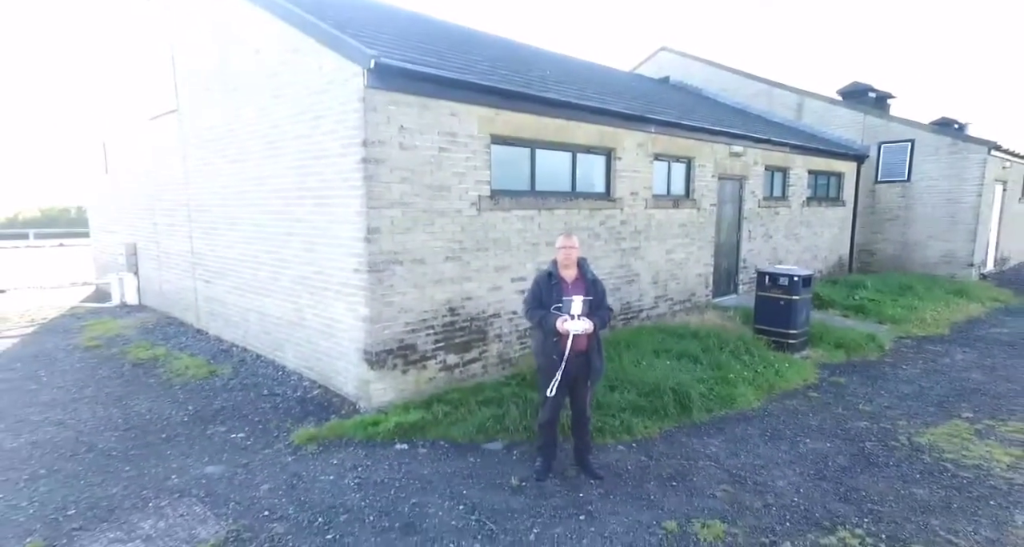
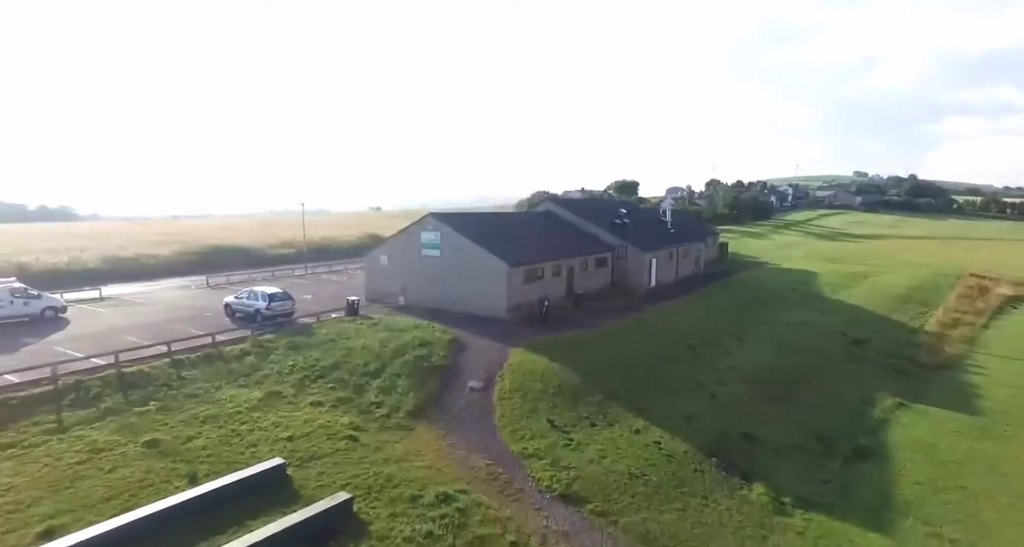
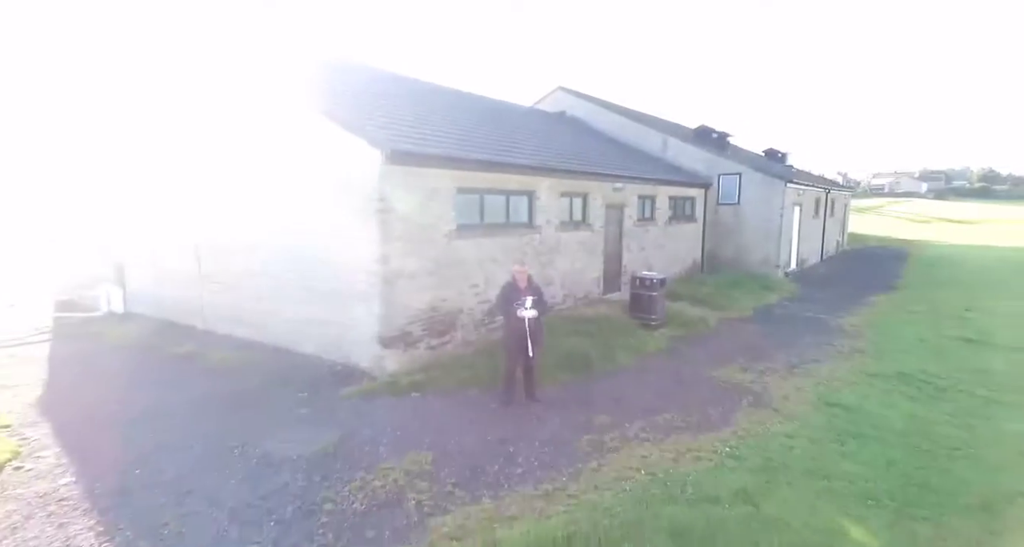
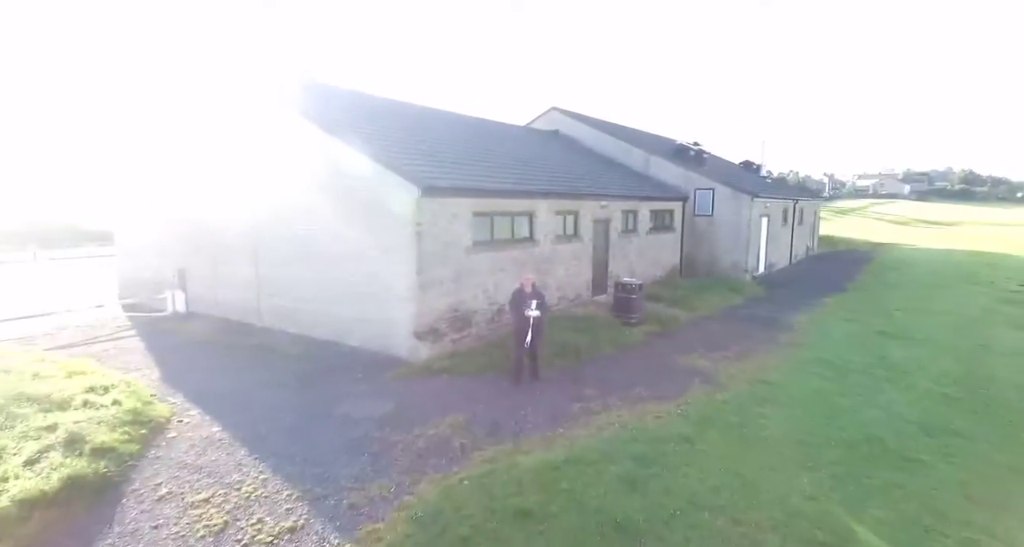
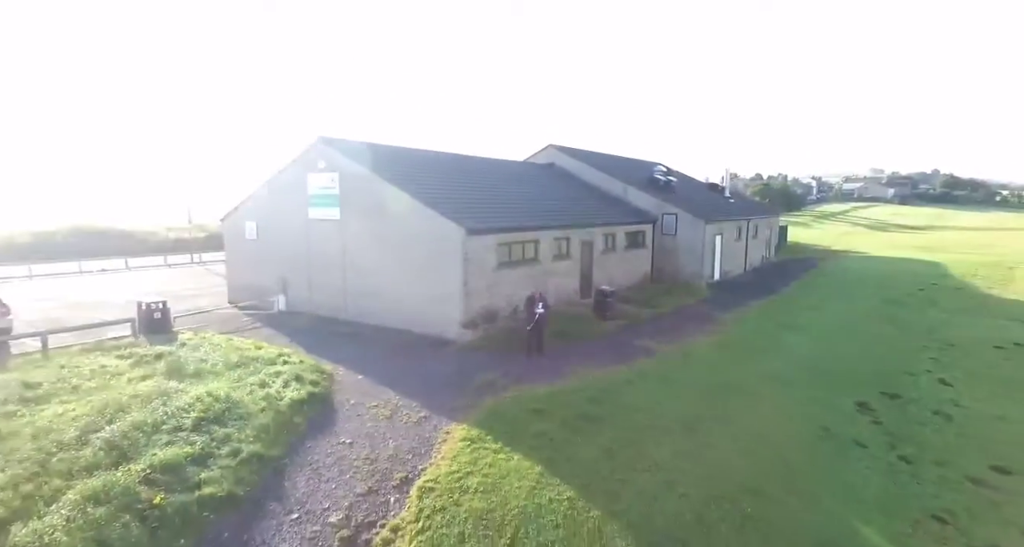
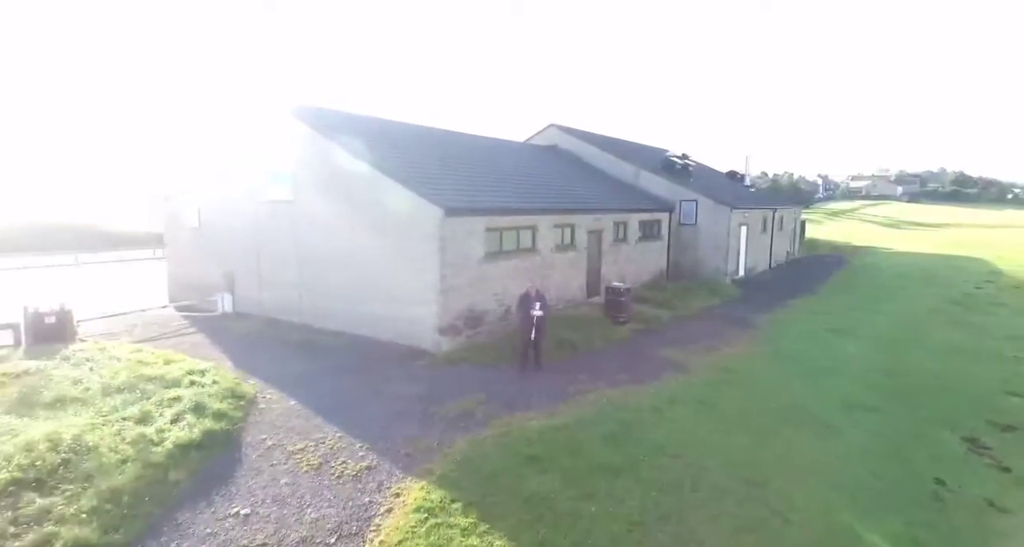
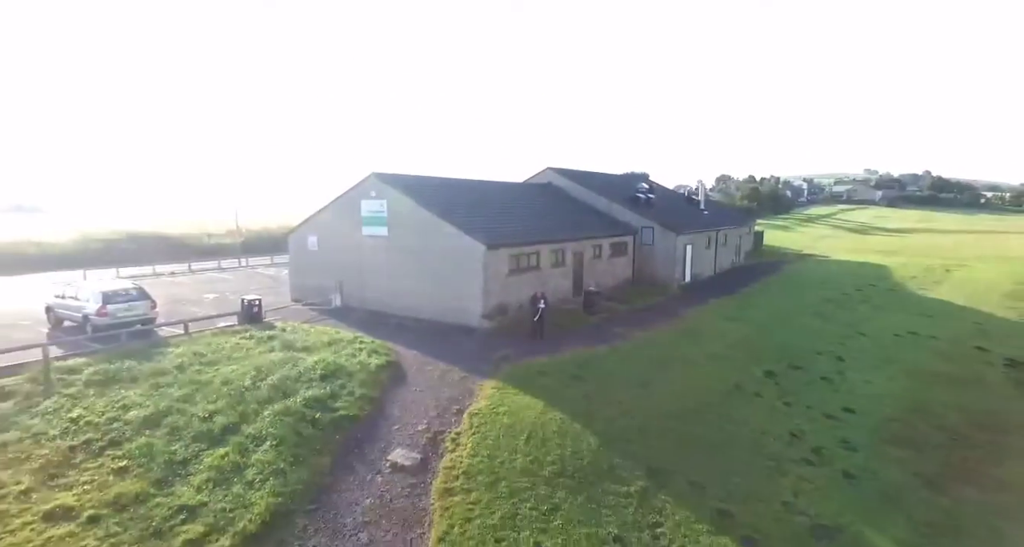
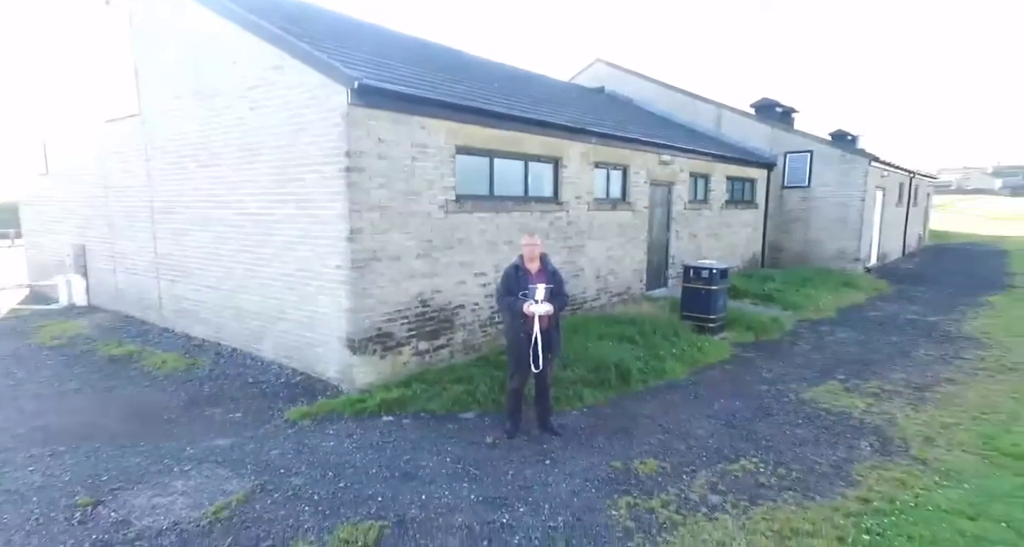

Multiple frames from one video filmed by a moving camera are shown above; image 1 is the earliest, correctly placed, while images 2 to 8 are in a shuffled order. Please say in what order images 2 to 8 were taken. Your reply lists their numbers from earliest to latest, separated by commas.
8, 3, 4, 6, 5, 7, 2
